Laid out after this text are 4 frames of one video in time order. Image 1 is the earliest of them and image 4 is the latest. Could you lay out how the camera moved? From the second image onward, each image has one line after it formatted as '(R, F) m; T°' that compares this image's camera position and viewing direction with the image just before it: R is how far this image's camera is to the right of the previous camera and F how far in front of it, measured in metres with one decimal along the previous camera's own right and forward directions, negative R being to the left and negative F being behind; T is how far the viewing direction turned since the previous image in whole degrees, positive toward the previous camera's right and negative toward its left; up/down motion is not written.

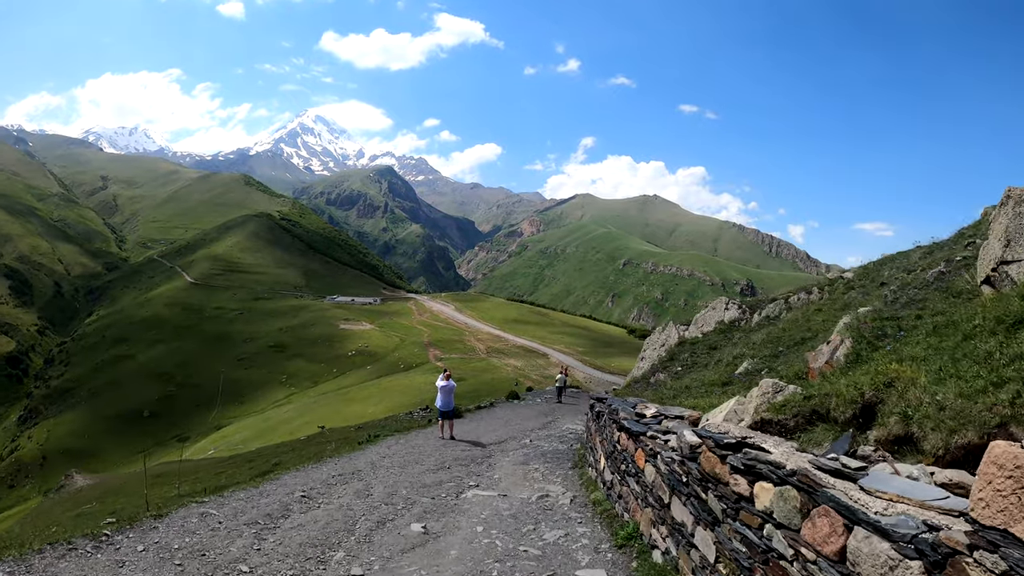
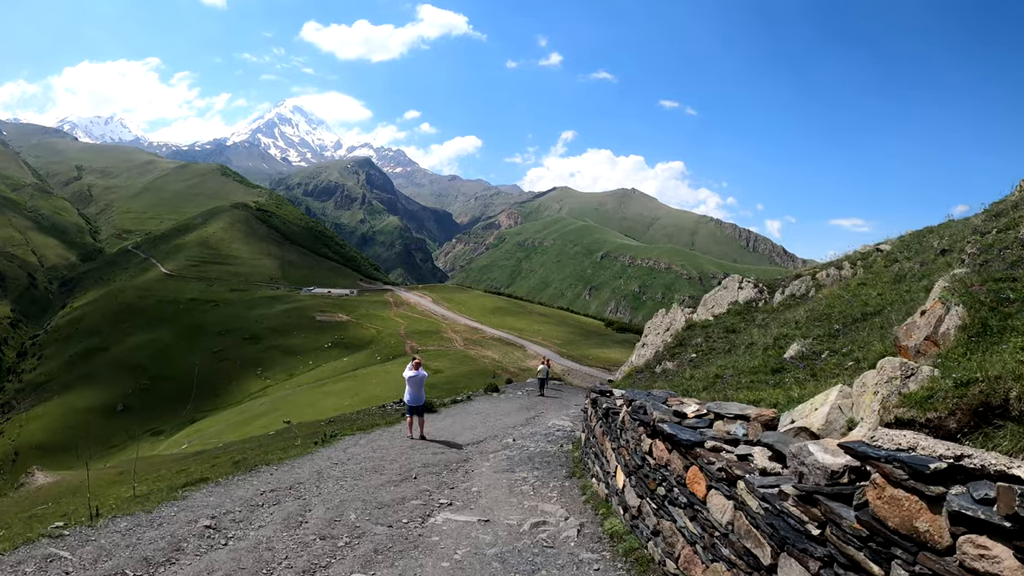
(-0.2, +4.3) m; +2°
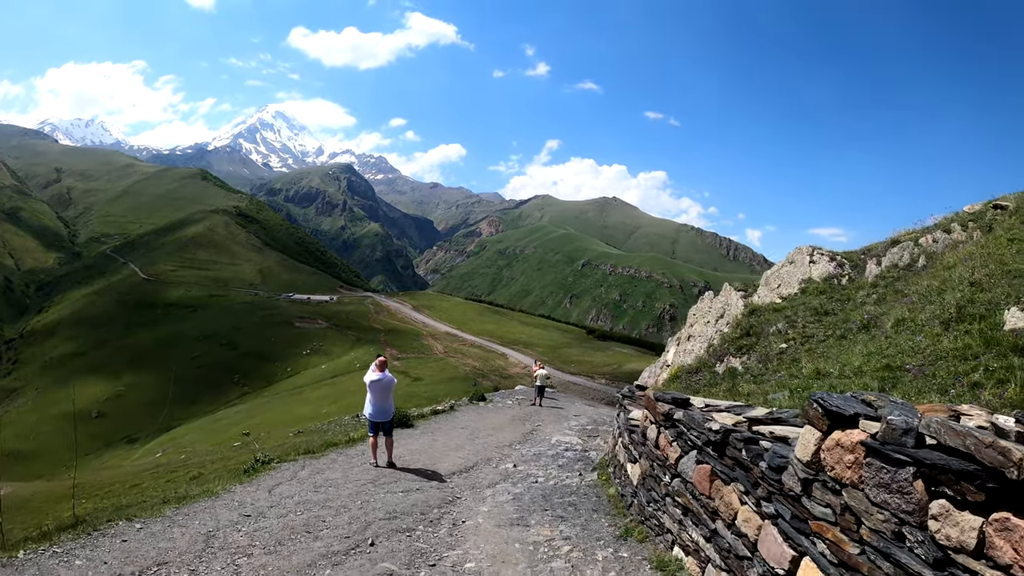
(-0.8, +6.6) m; +2°
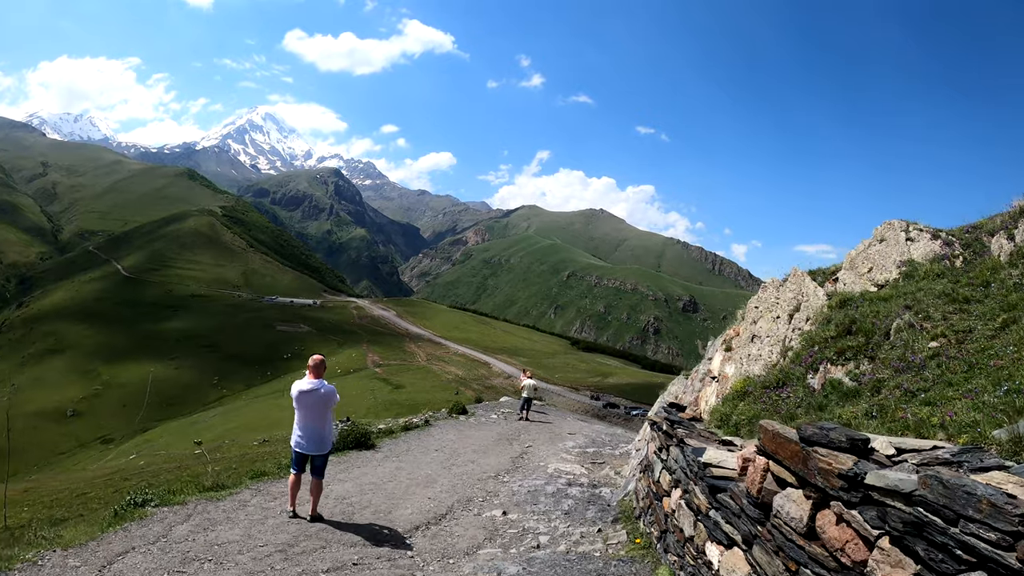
(-0.3, +5.6) m; +2°
